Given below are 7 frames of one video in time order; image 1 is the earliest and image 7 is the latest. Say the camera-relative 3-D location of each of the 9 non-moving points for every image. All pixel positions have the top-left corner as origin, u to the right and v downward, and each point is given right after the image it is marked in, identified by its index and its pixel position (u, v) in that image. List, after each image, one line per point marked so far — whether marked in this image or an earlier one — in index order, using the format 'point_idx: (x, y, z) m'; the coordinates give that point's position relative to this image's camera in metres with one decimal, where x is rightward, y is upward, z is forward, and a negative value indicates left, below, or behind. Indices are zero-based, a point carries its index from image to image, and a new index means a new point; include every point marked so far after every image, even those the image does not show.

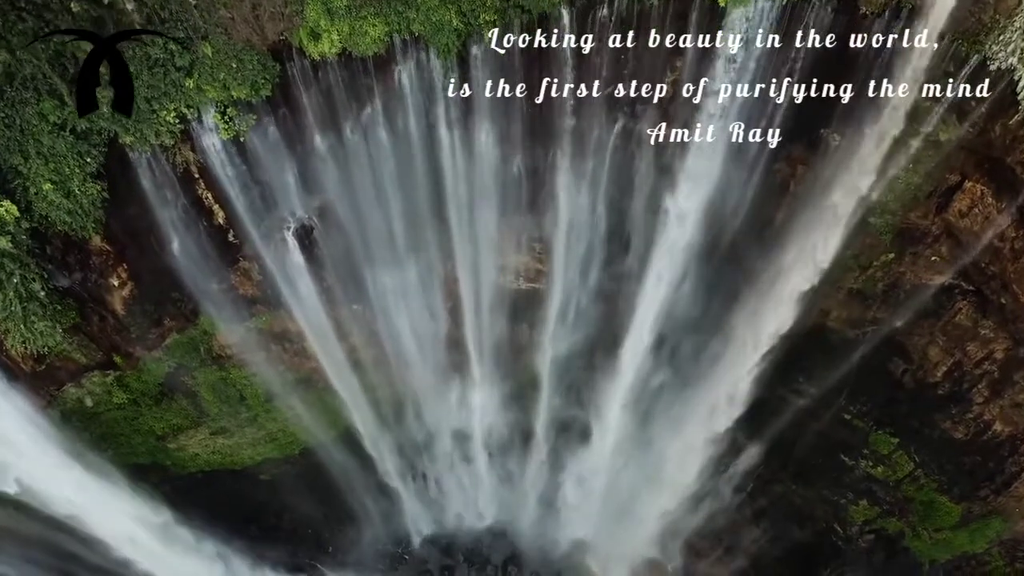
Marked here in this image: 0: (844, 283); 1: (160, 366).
0: (+5.2, +0.1, +10.9) m
1: (-5.7, -1.2, +11.3) m
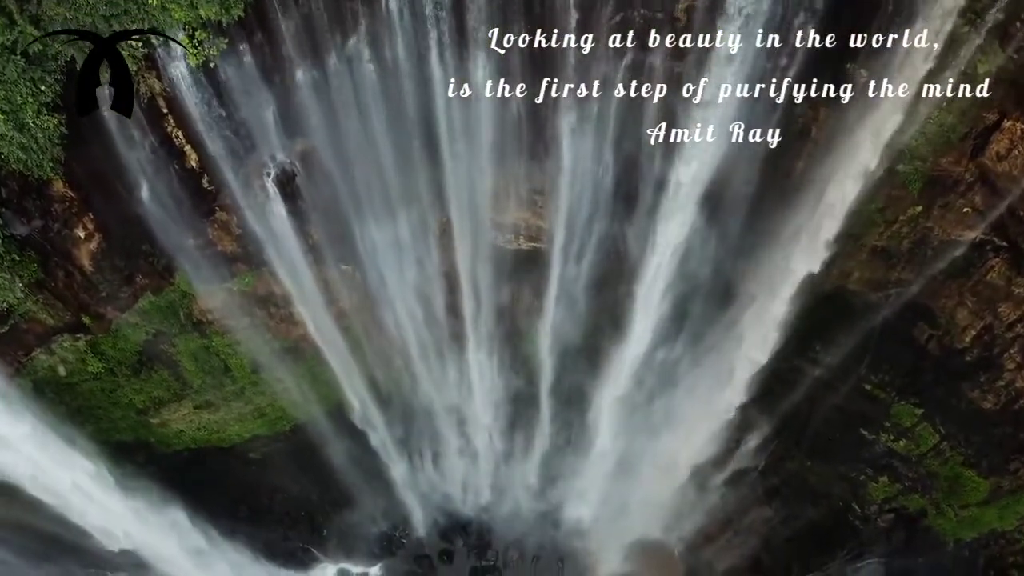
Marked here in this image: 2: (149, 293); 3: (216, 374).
0: (+5.2, +0.7, +10.2) m
1: (-5.7, -0.6, +10.6) m
2: (-5.4, 0.0, +10.3) m
3: (-4.9, -1.4, +11.5) m
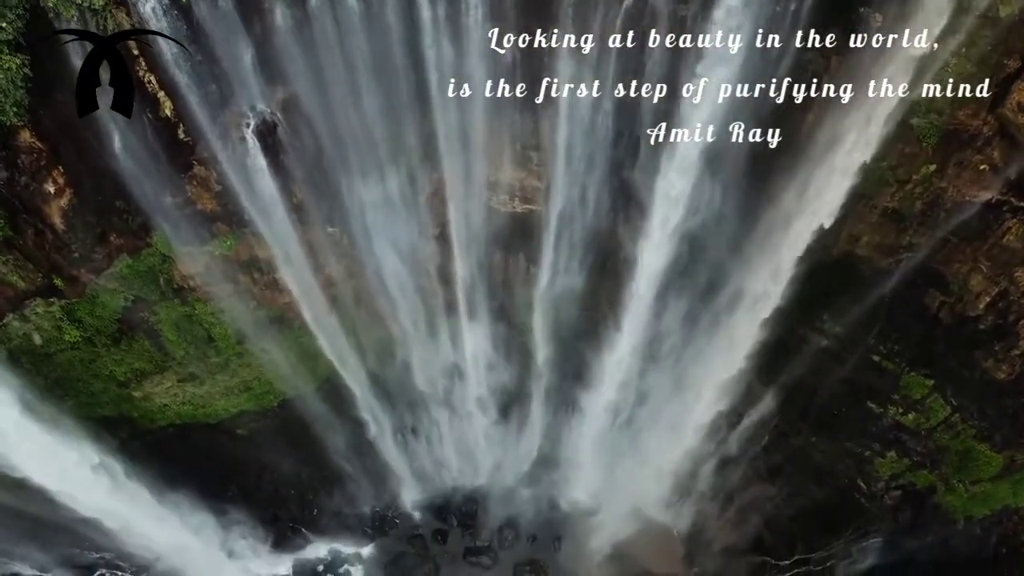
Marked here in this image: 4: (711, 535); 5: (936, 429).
0: (+5.1, +1.2, +9.8) m
1: (-5.7, -0.1, +10.1) m
2: (-5.5, +0.5, +9.8) m
3: (-4.9, -0.9, +11.1) m
4: (+3.8, -4.9, +13.6) m
5: (+6.8, -2.3, +11.2) m
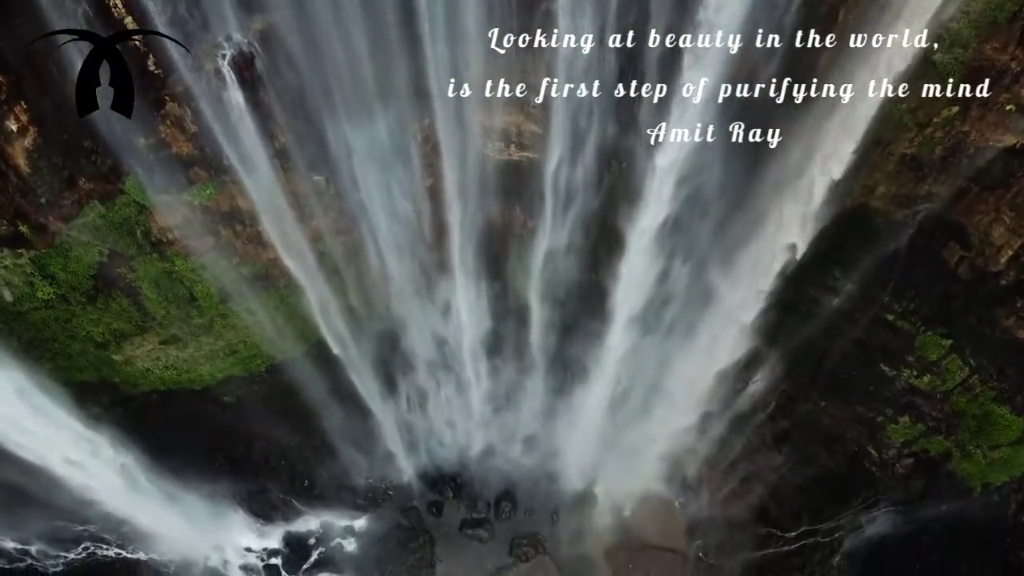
0: (+5.1, +1.9, +9.2) m
1: (-5.8, +0.5, +9.6) m
2: (-5.5, +1.2, +9.3) m
3: (-5.0, -0.2, +10.6) m
4: (+3.8, -4.2, +13.1) m
5: (+6.7, -1.6, +10.7) m
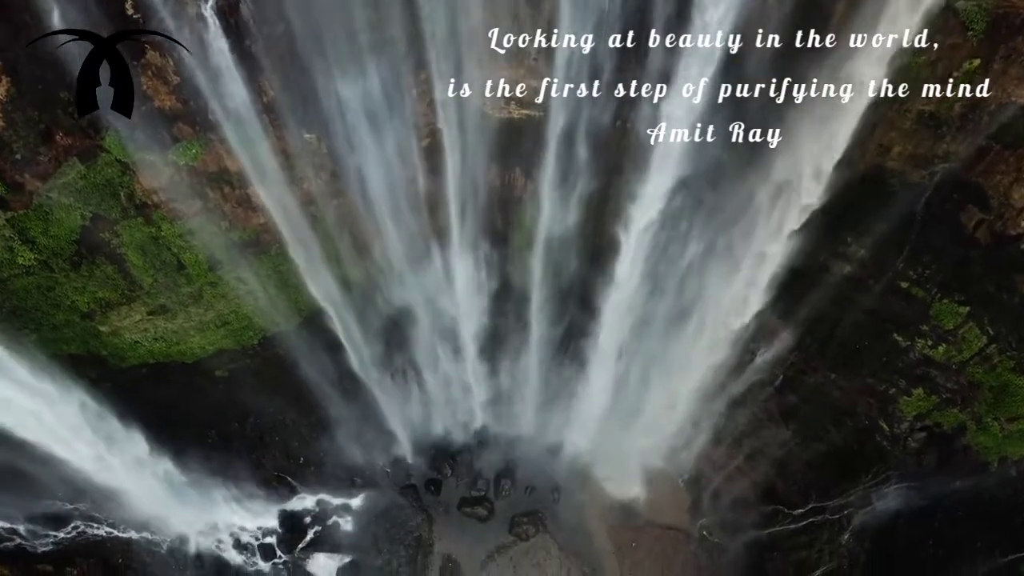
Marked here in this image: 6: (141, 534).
0: (+5.1, +2.3, +8.8) m
1: (-5.8, +1.0, +9.2) m
2: (-5.5, +1.6, +8.9) m
3: (-5.0, +0.2, +10.2) m
4: (+3.8, -3.6, +12.8) m
5: (+6.7, -1.1, +10.3) m
6: (-6.5, -4.3, +12.3) m
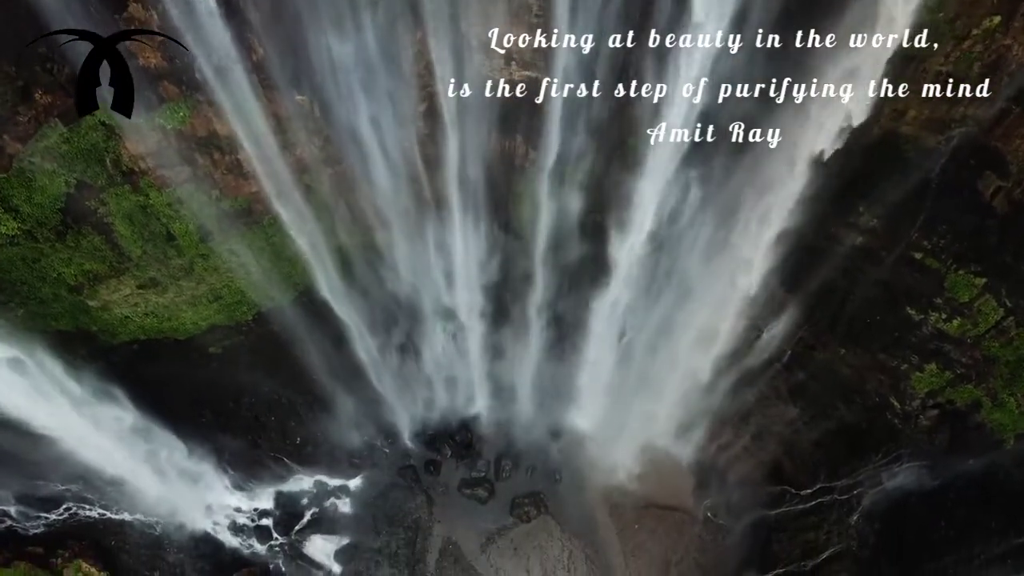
0: (+5.1, +2.7, +8.4) m
1: (-5.8, +1.4, +8.9) m
2: (-5.5, +2.0, +8.5) m
3: (-5.0, +0.6, +9.8) m
4: (+3.8, -3.2, +12.5) m
5: (+6.7, -0.7, +10.0) m
6: (-6.5, -3.9, +12.1) m
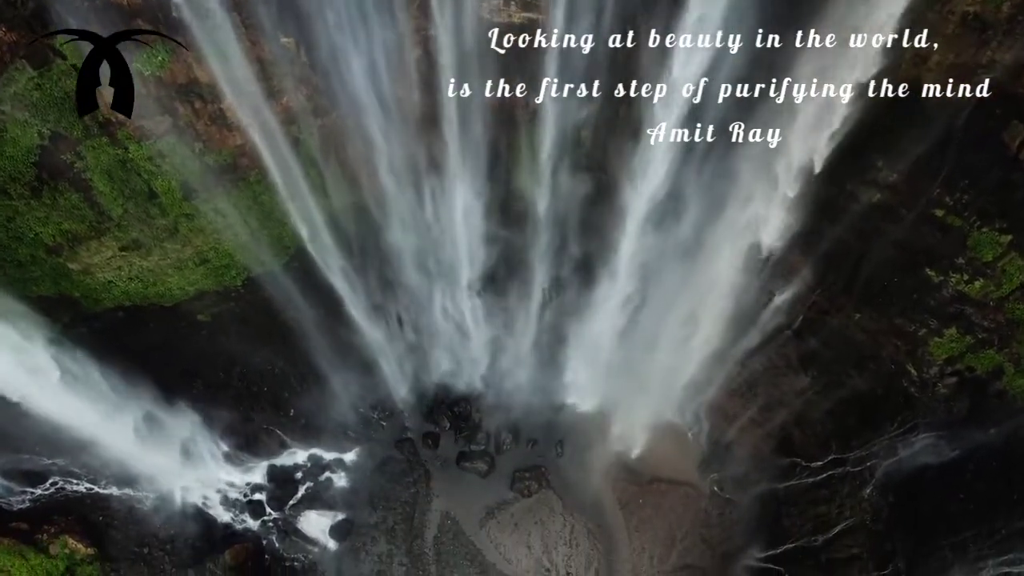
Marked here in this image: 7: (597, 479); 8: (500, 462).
0: (+5.0, +3.2, +7.9) m
1: (-5.8, +1.9, +8.4) m
2: (-5.5, +2.5, +8.0) m
3: (-5.0, +1.2, +9.4) m
4: (+3.8, -2.6, +12.1) m
5: (+6.7, -0.1, +9.5) m
6: (-6.5, -3.4, +11.7) m
7: (+1.5, -3.2, +12.0) m
8: (-0.2, -2.9, +11.9) m
